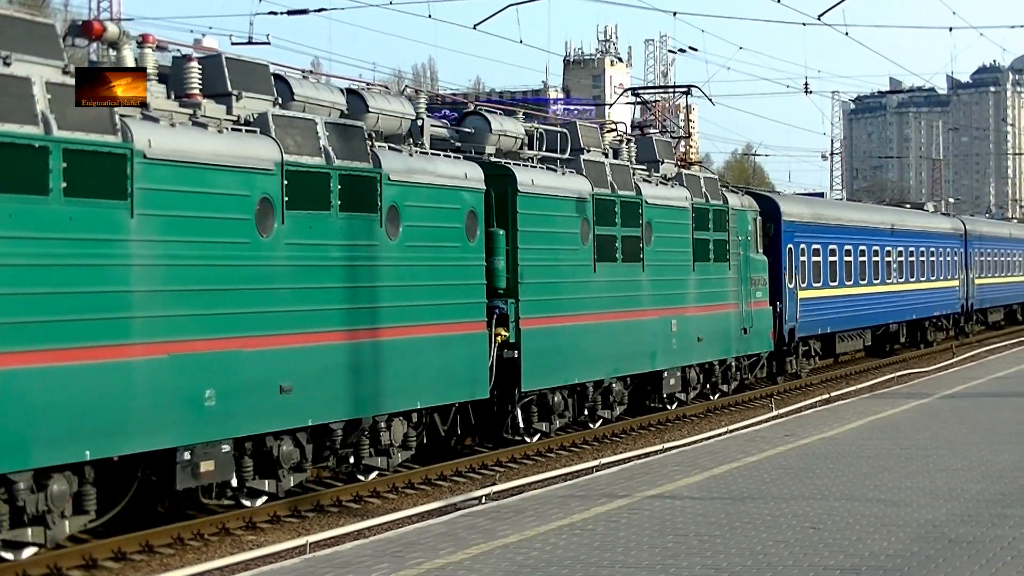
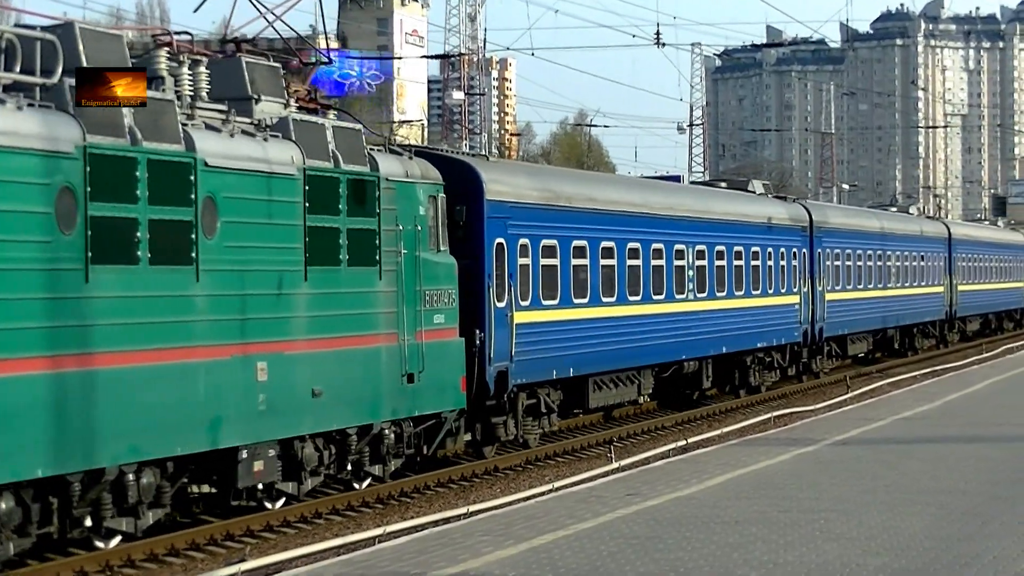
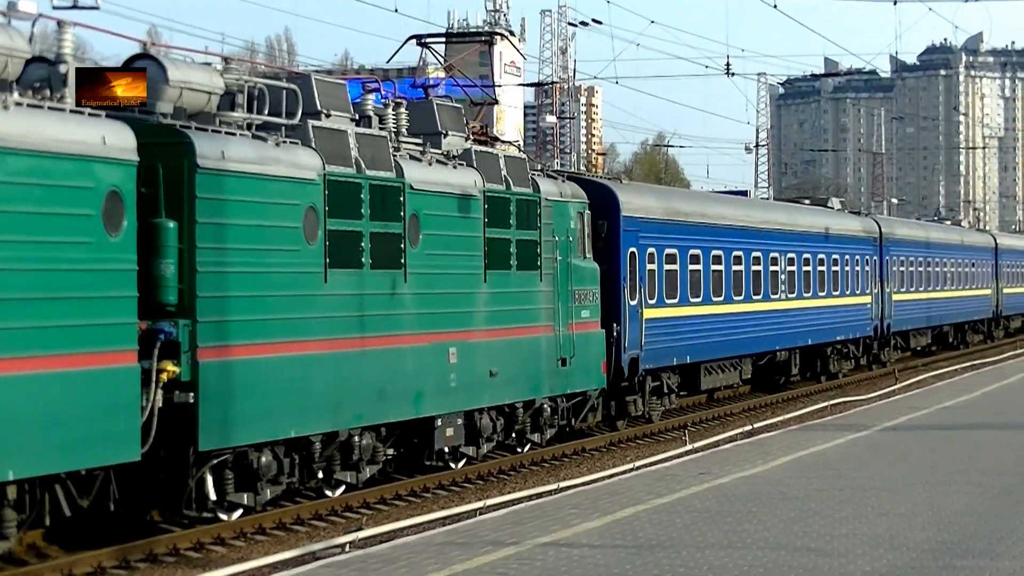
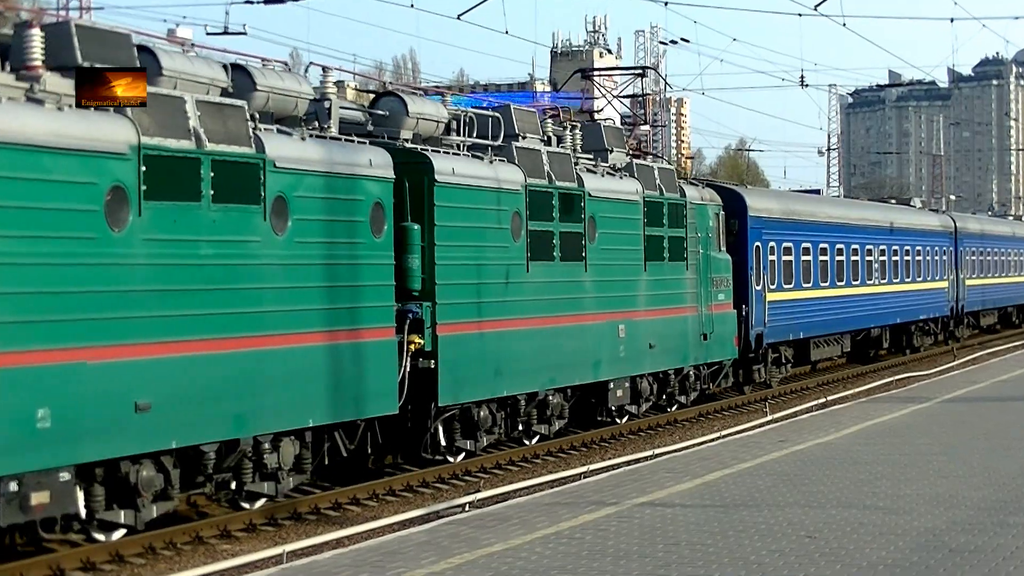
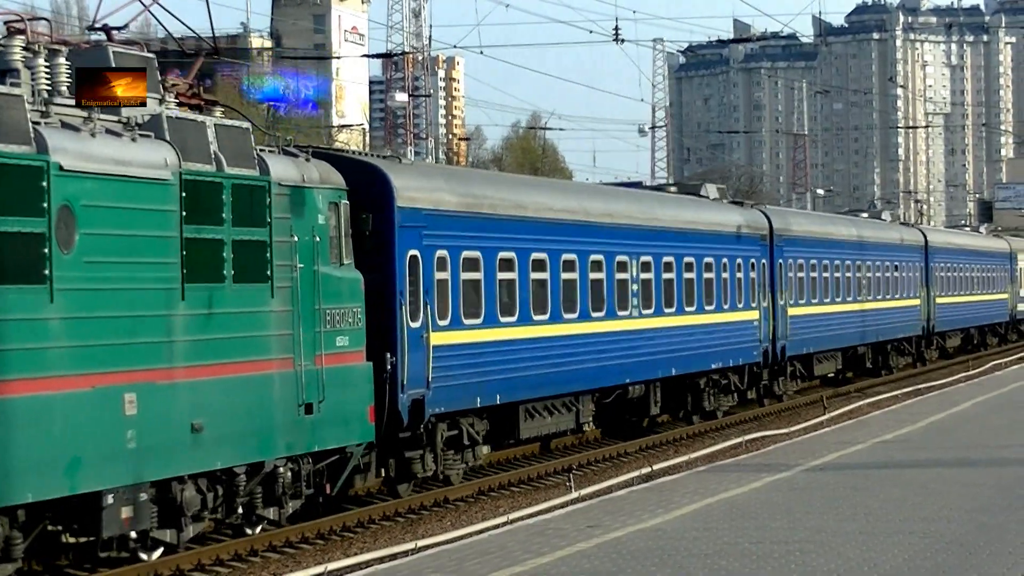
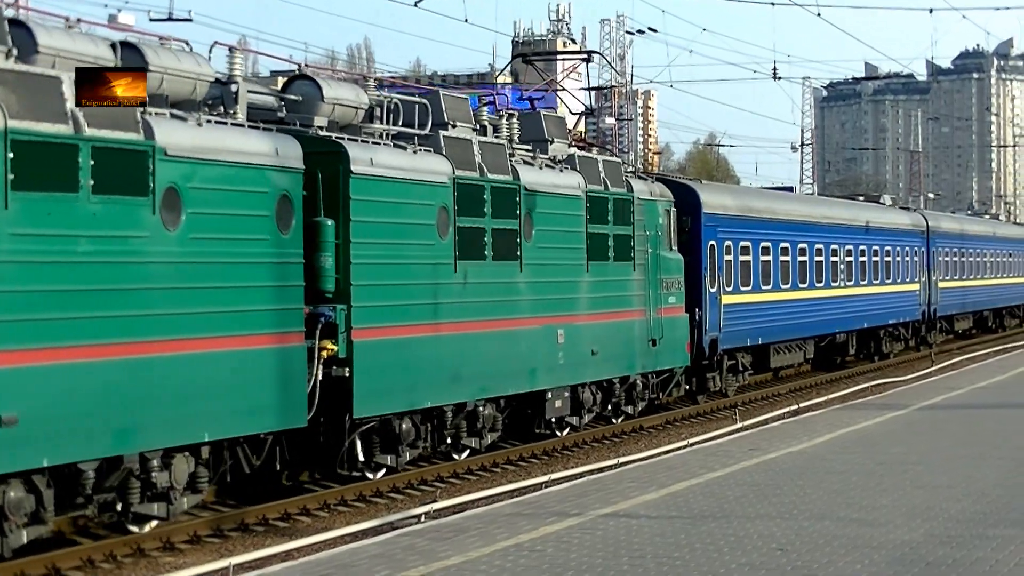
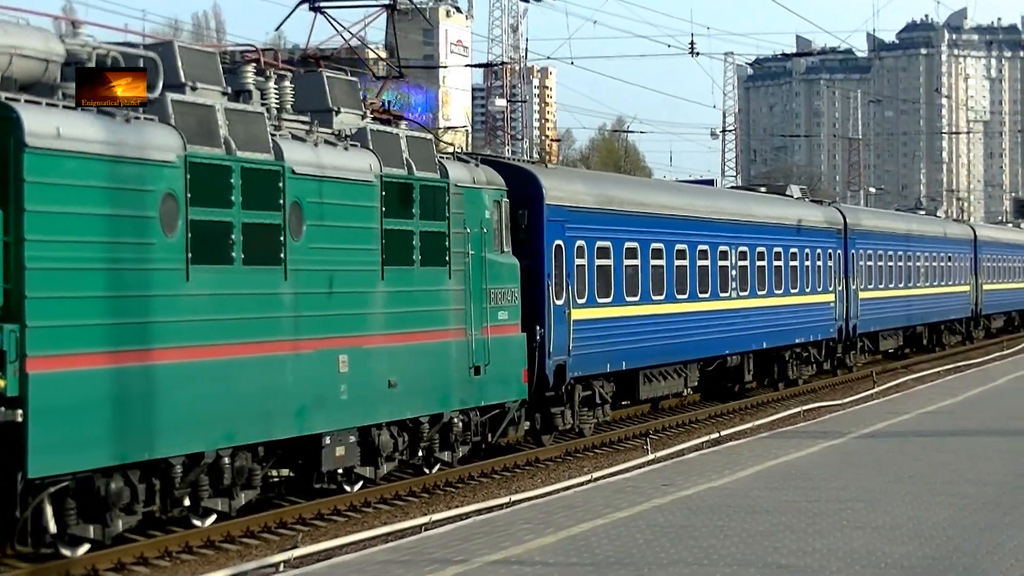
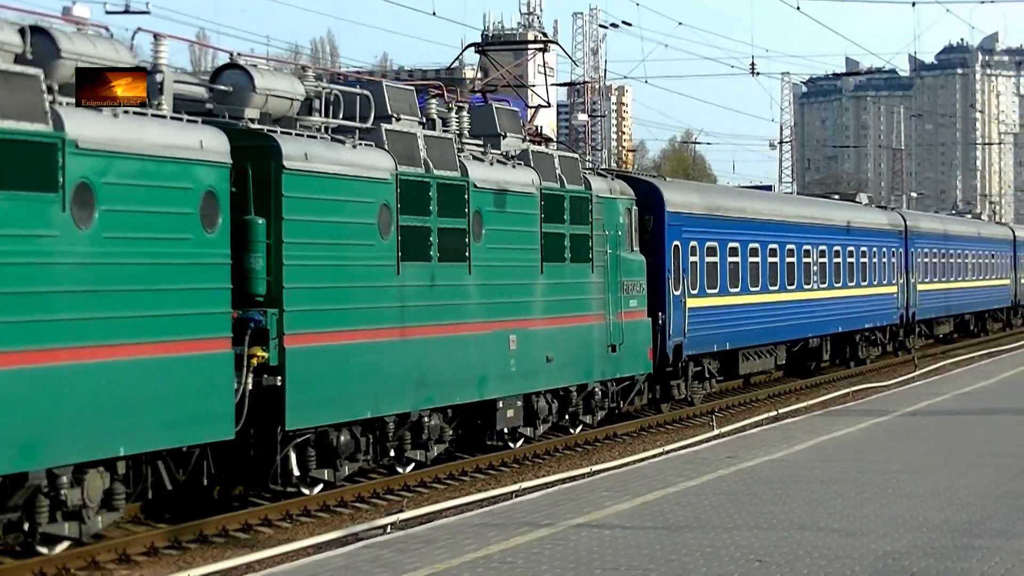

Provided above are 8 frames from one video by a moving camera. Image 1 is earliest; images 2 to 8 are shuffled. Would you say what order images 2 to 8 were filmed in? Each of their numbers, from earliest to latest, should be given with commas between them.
4, 6, 8, 3, 7, 2, 5
